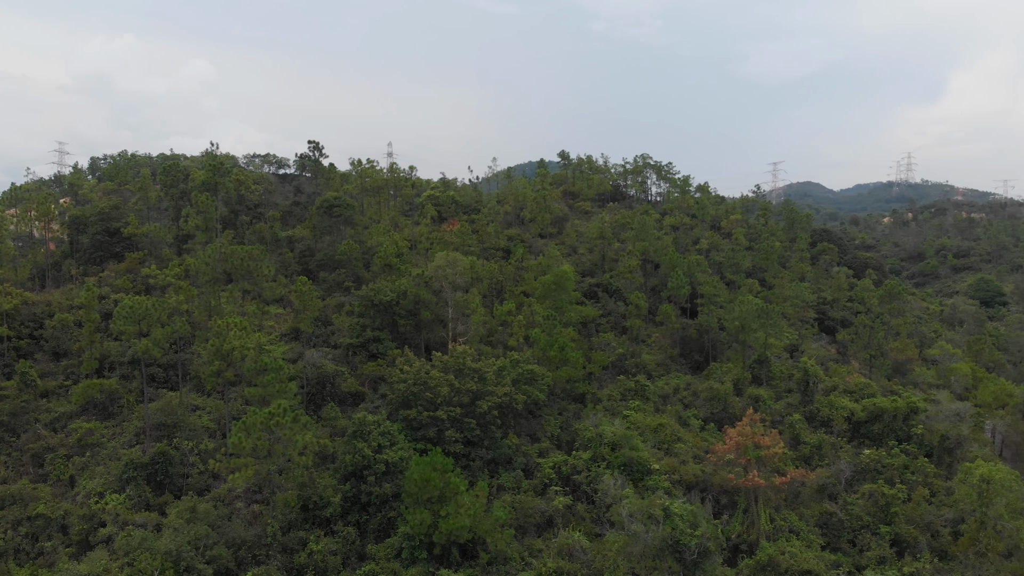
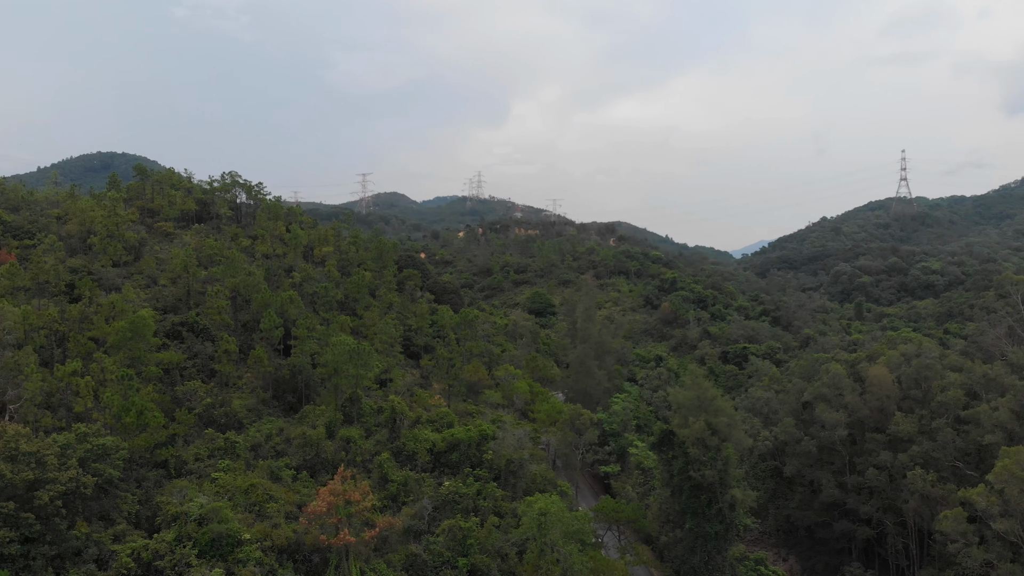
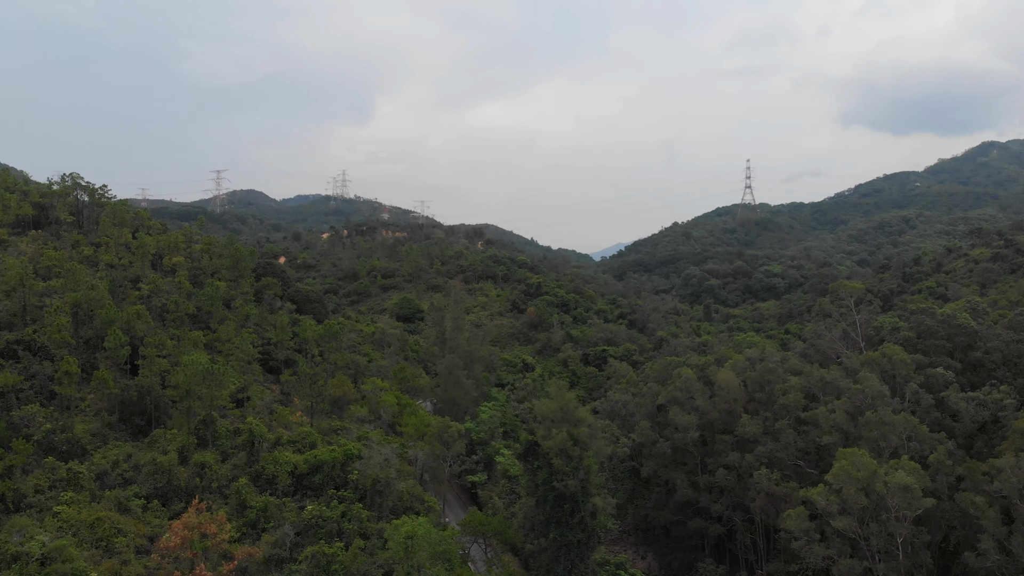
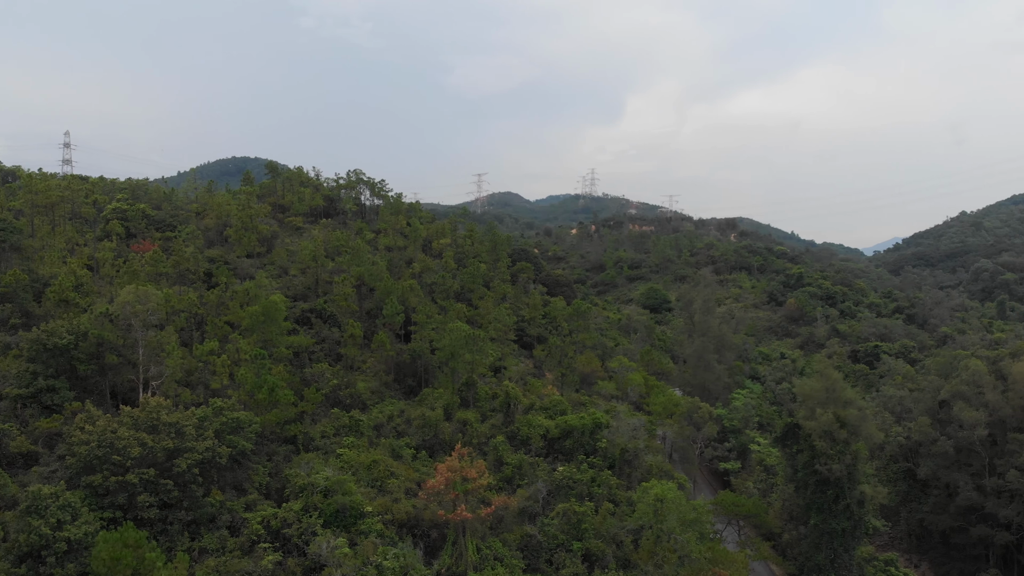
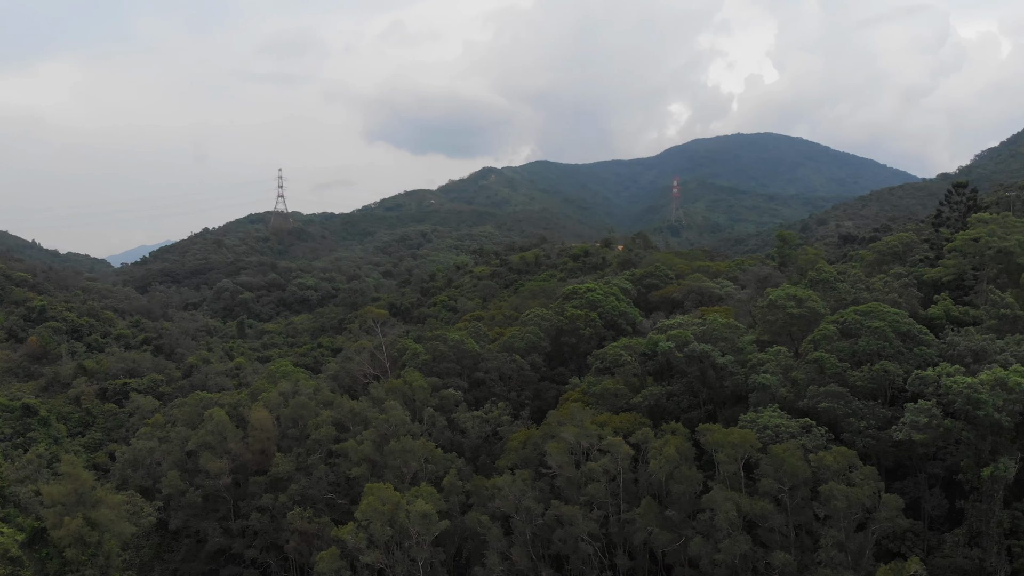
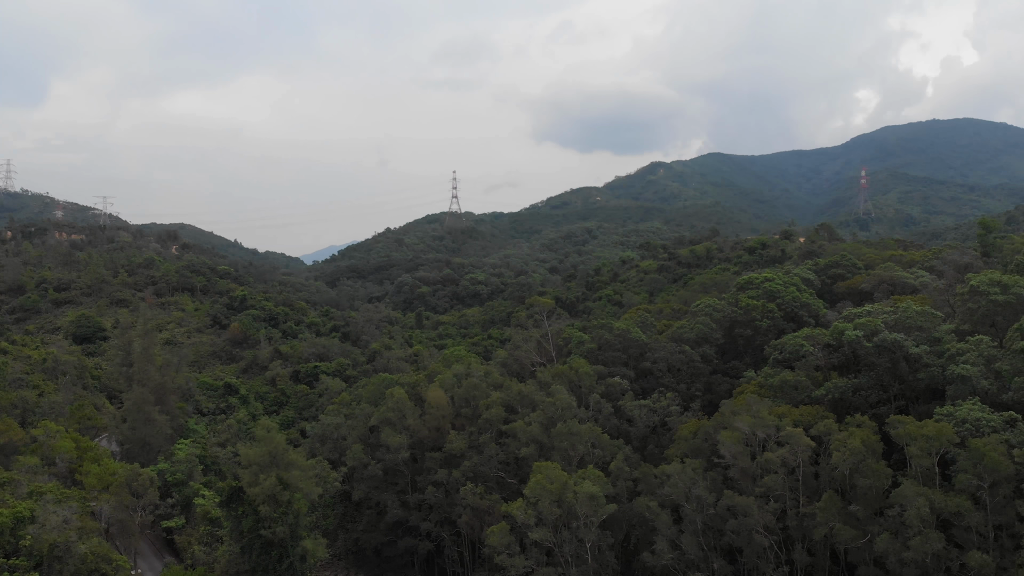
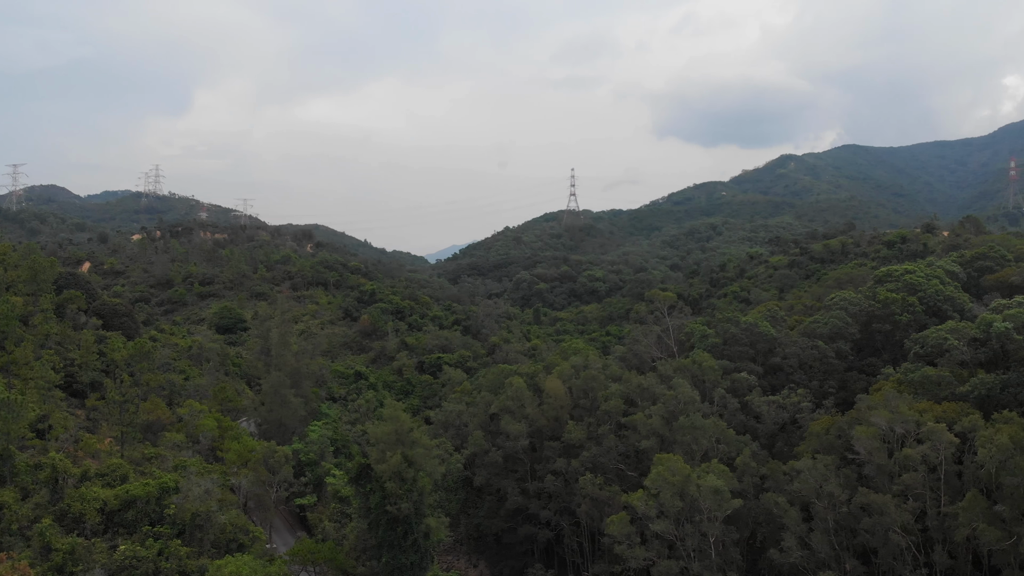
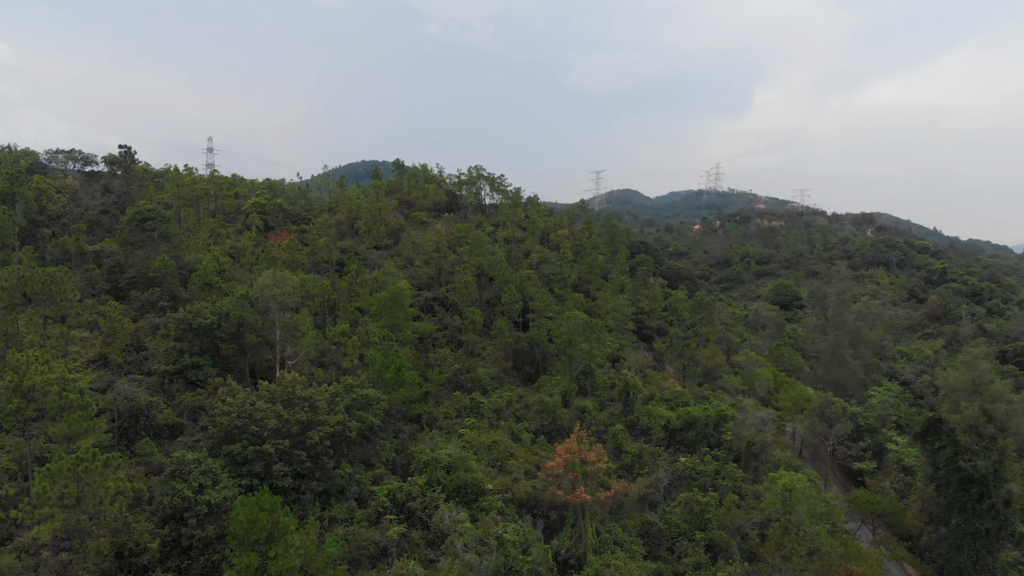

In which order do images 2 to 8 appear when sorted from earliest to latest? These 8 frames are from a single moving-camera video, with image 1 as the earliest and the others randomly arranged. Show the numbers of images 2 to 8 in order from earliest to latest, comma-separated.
8, 4, 2, 3, 7, 6, 5
